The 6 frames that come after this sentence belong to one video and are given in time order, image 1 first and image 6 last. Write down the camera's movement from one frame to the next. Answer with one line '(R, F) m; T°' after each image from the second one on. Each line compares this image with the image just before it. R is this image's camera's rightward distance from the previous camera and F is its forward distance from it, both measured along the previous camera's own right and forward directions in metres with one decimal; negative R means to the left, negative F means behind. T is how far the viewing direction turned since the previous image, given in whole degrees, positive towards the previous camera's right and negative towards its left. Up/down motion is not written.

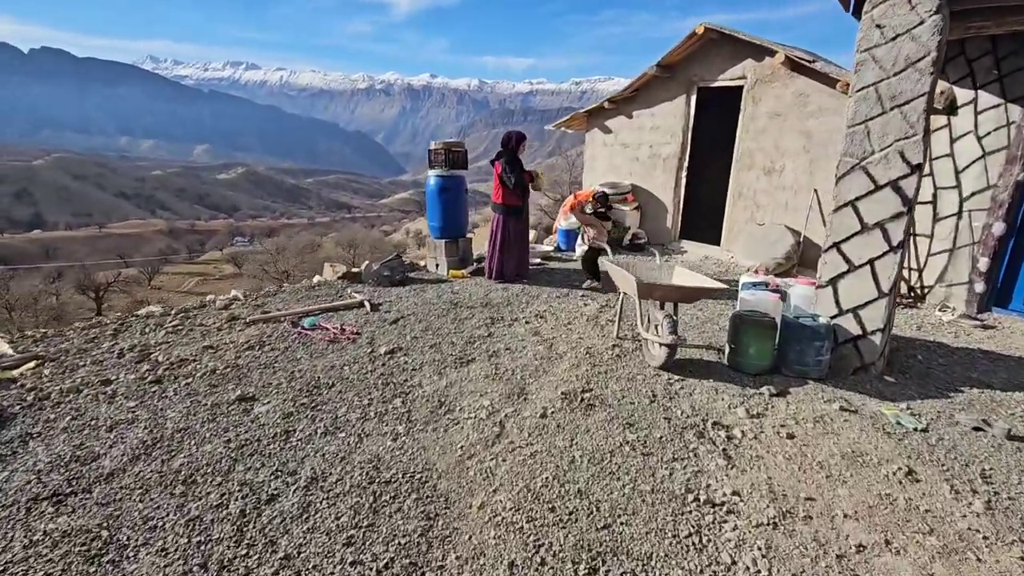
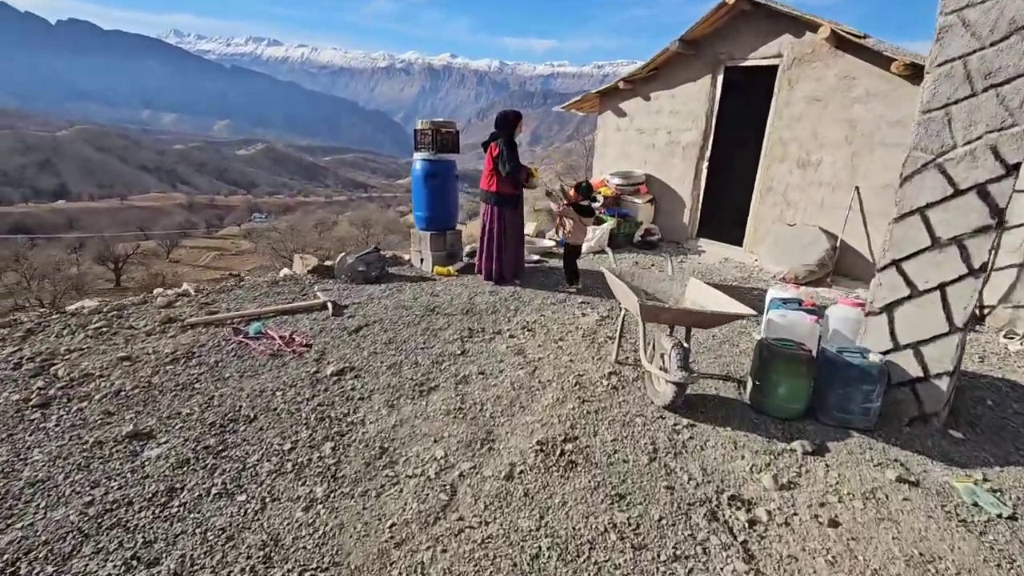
(+0.2, +0.7) m; -1°
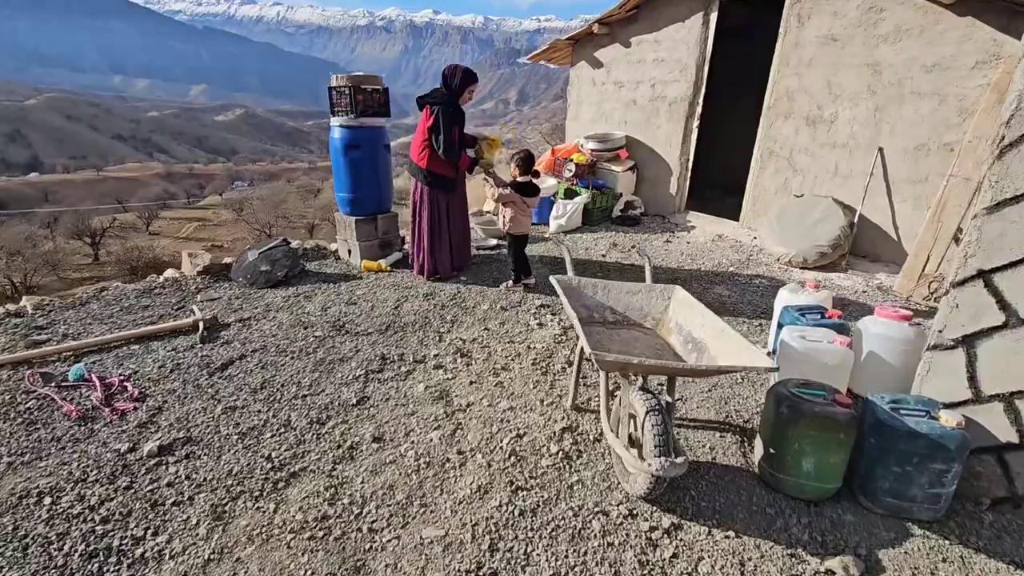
(+0.4, +1.1) m; +1°
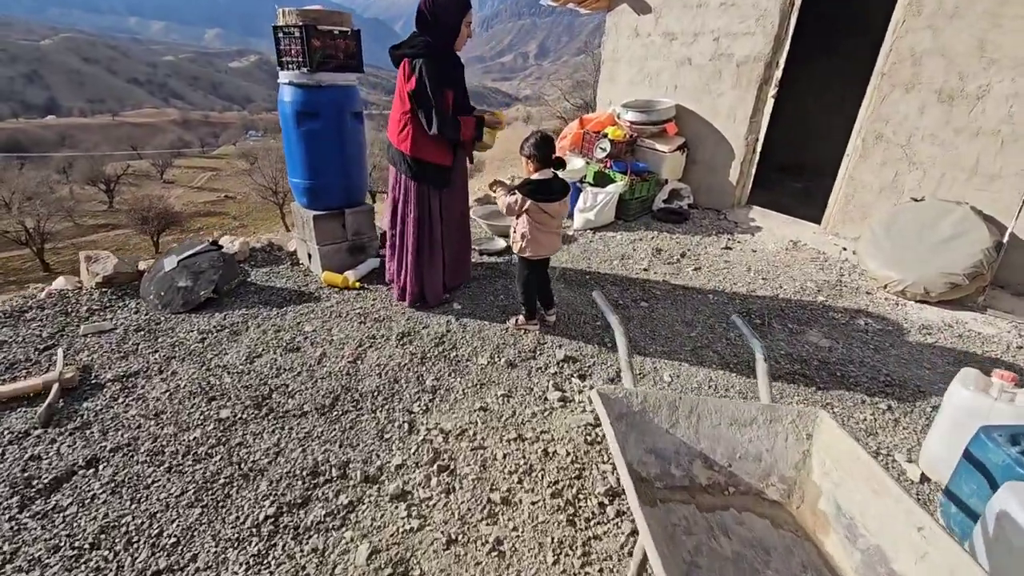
(0.0, +1.3) m; -1°
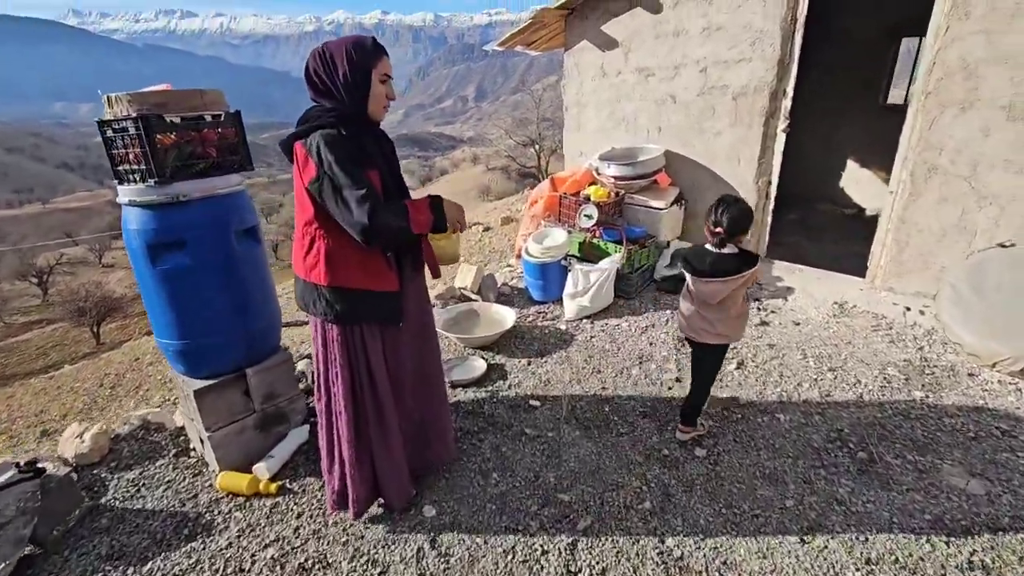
(0.0, +1.1) m; +4°
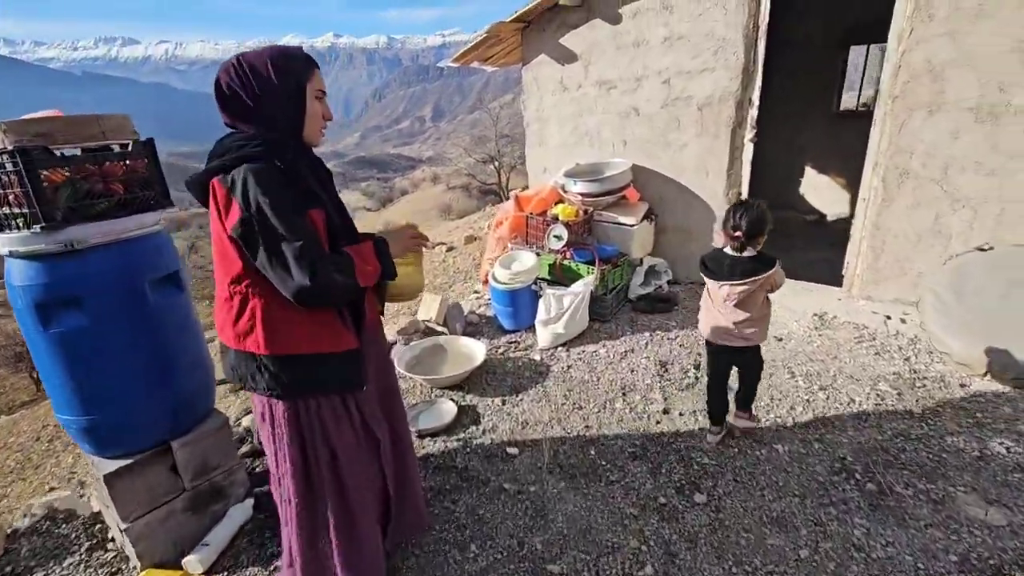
(0.0, +0.3) m; +4°
